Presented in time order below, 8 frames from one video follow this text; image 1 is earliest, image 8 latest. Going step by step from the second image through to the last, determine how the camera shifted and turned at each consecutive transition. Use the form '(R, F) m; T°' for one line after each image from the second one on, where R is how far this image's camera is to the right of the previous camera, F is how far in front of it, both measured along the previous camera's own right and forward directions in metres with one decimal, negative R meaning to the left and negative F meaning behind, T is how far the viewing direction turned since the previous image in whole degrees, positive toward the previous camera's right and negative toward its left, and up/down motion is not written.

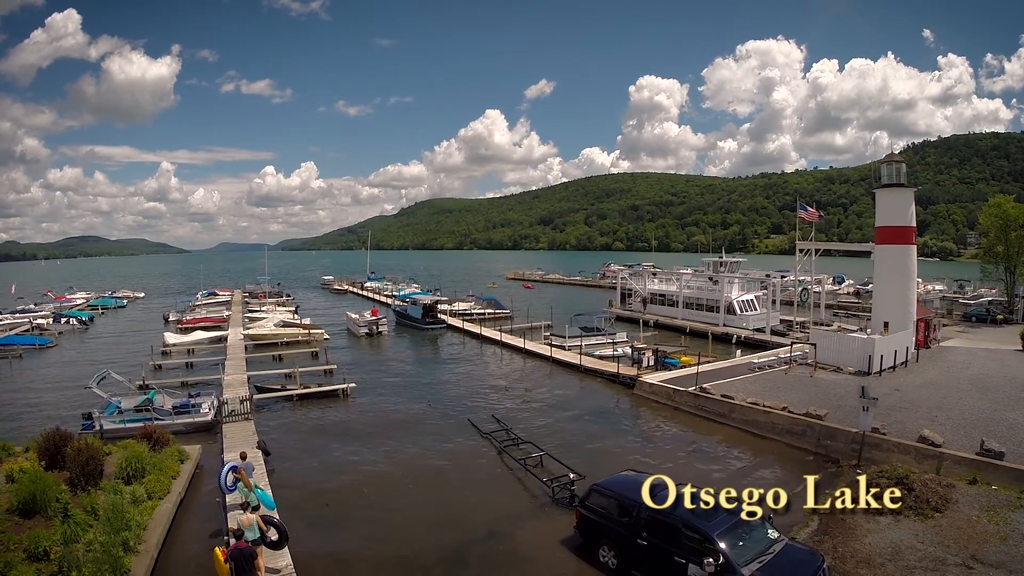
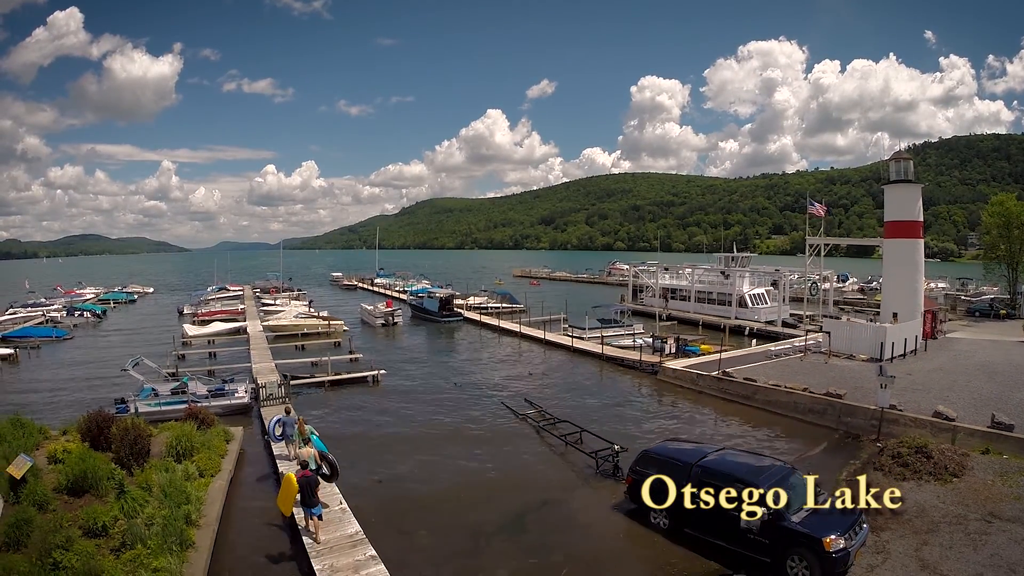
(-1.1, -0.9) m; 0°
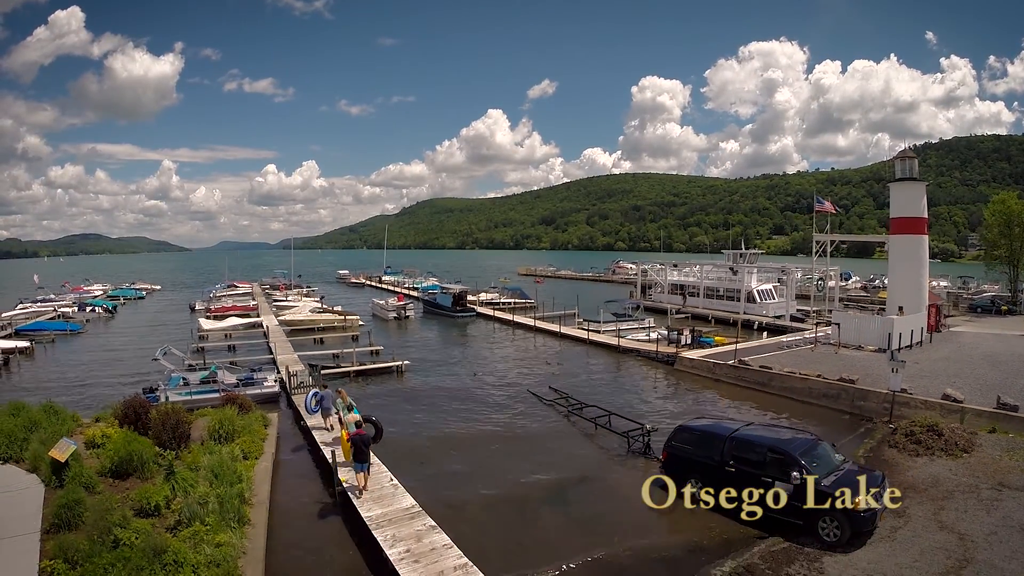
(-0.9, -0.8) m; 0°
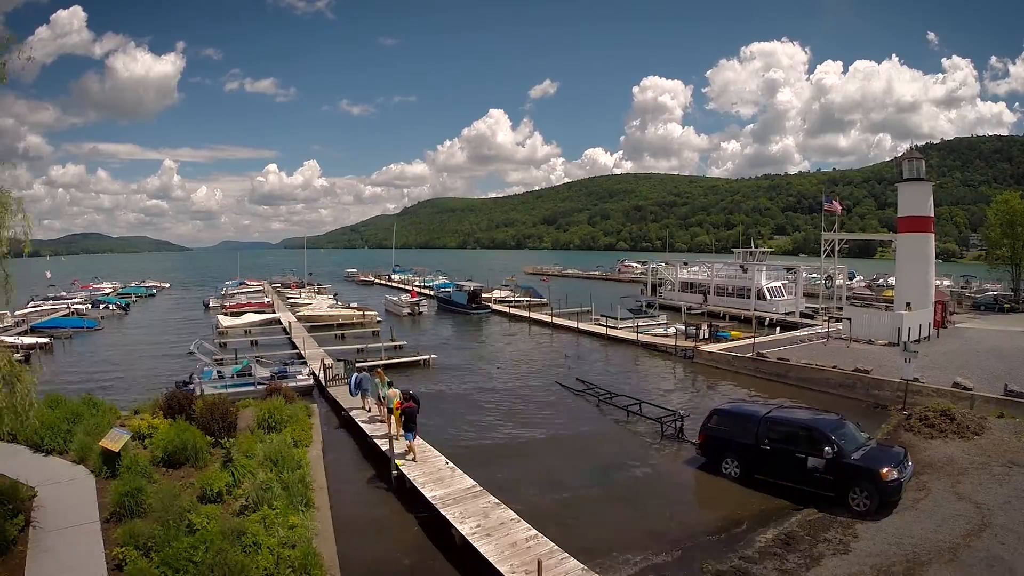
(-1.1, -1.0) m; 0°
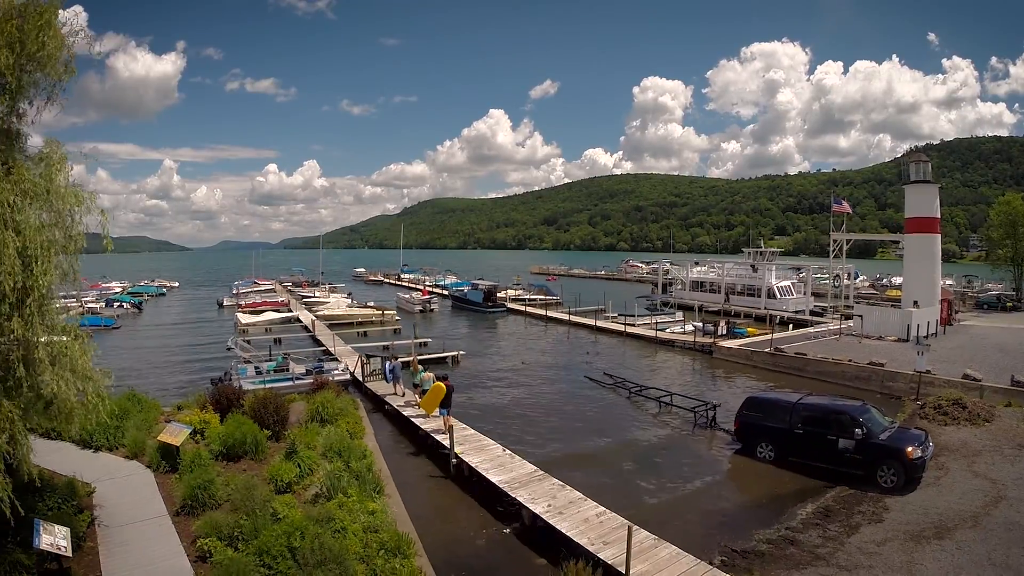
(-1.3, -1.1) m; 0°
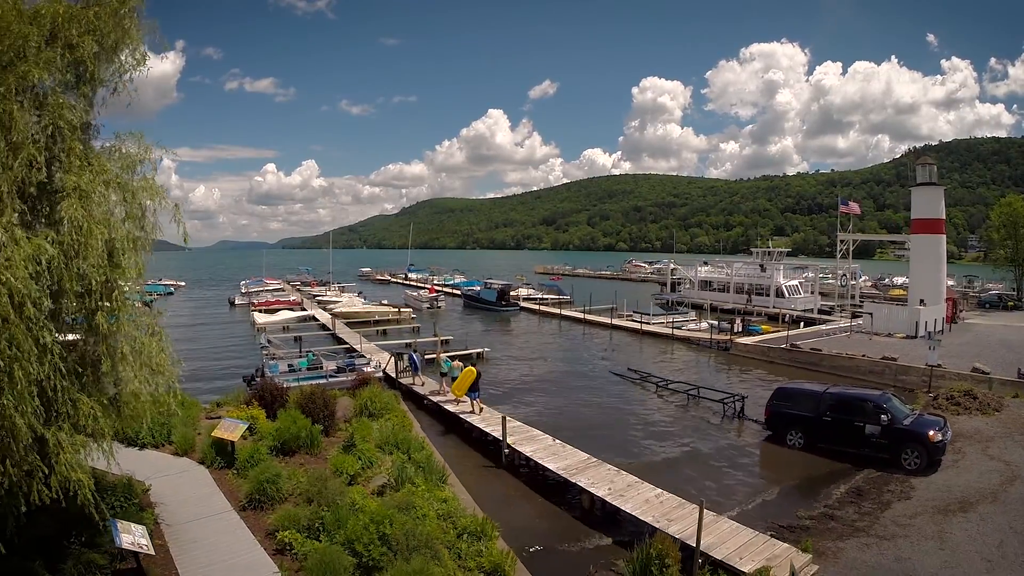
(-1.2, -1.0) m; 0°
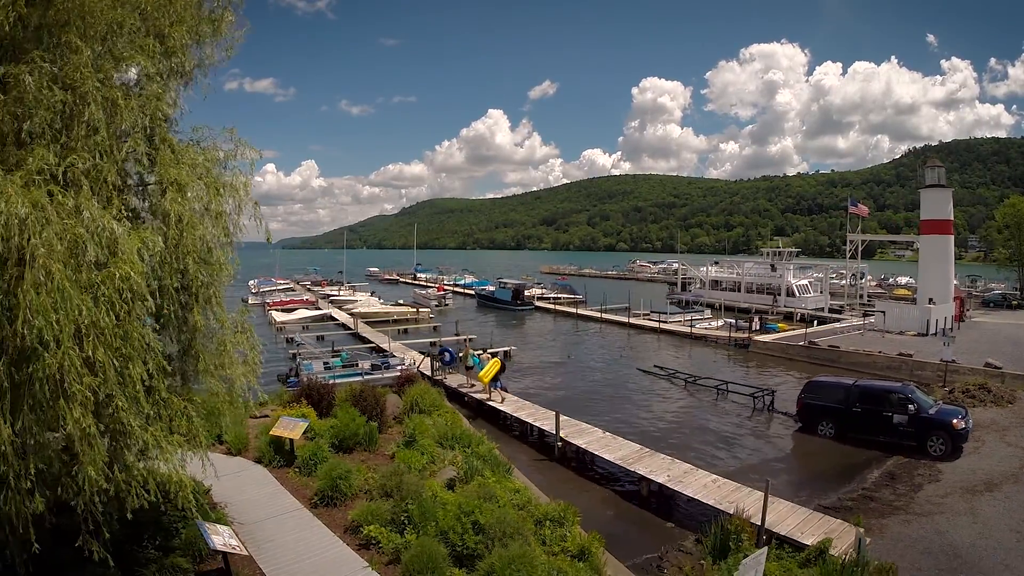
(-1.3, -0.9) m; 0°
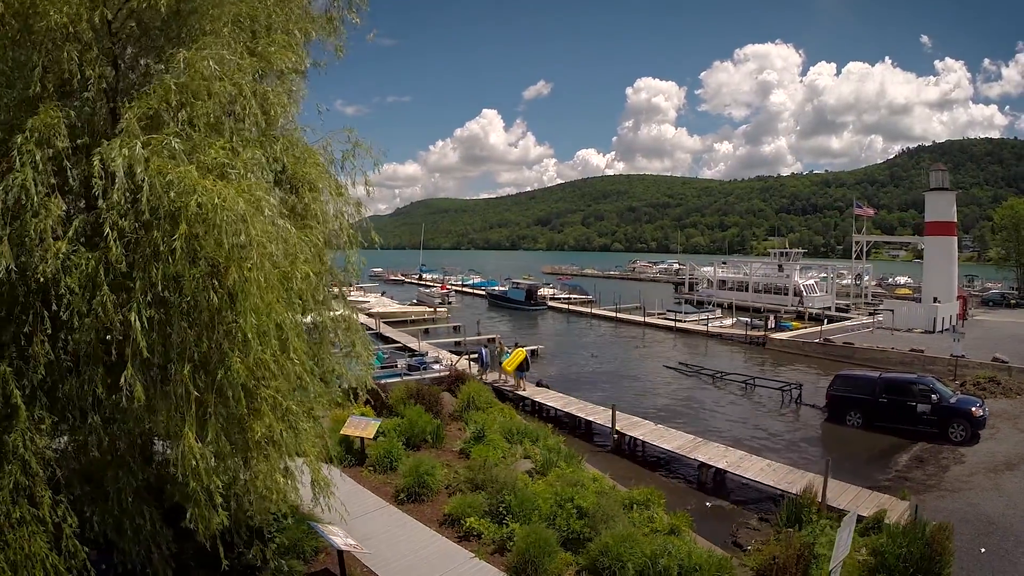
(-1.6, -1.1) m; 0°
